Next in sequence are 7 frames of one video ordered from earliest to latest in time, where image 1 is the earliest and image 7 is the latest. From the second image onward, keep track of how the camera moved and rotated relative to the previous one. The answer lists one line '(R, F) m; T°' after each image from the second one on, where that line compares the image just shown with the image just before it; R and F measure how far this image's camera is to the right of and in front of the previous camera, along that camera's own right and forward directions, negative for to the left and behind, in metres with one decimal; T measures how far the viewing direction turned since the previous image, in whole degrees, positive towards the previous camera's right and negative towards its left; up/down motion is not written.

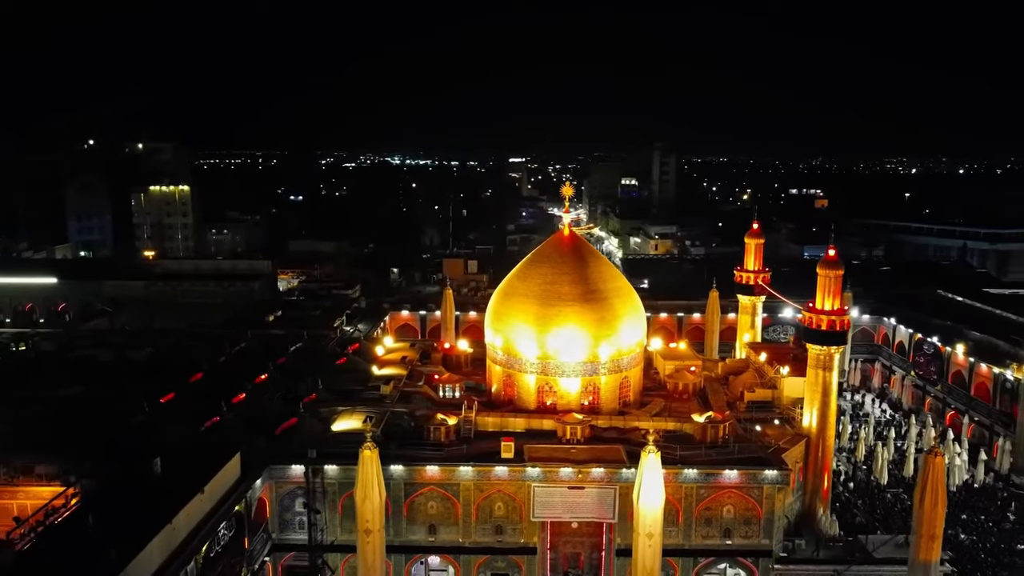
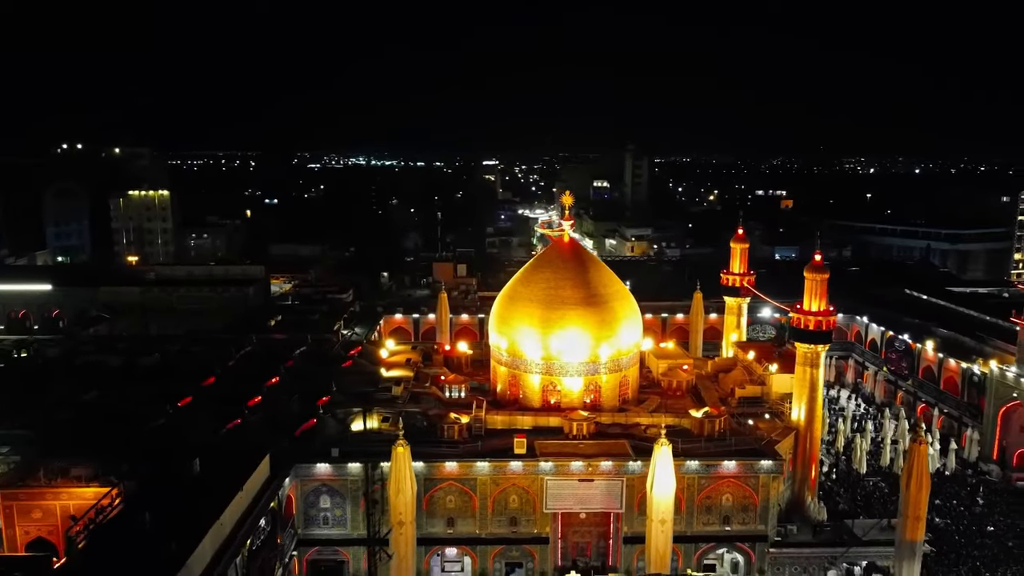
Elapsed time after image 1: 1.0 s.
(-1.0, -0.9) m; +2°
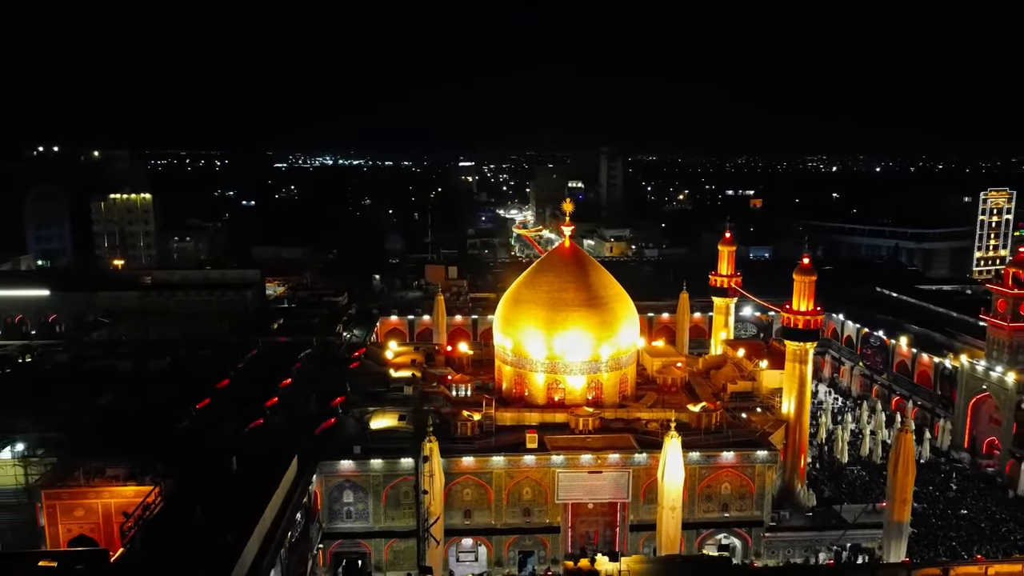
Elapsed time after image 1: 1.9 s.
(-1.0, -0.9) m; +2°
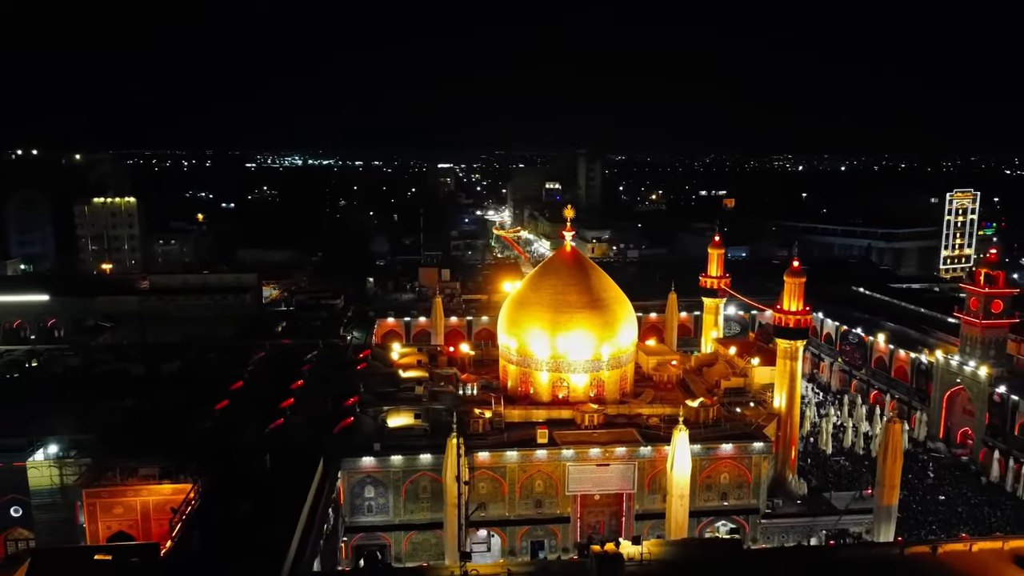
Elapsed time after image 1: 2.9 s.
(-0.9, -0.9) m; +2°
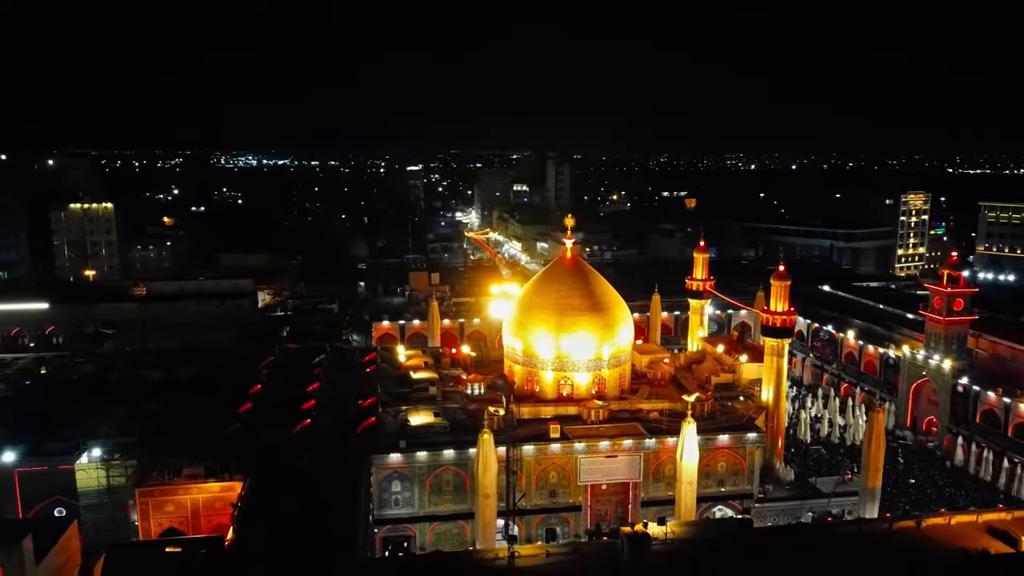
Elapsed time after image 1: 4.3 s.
(-1.4, -1.3) m; +3°
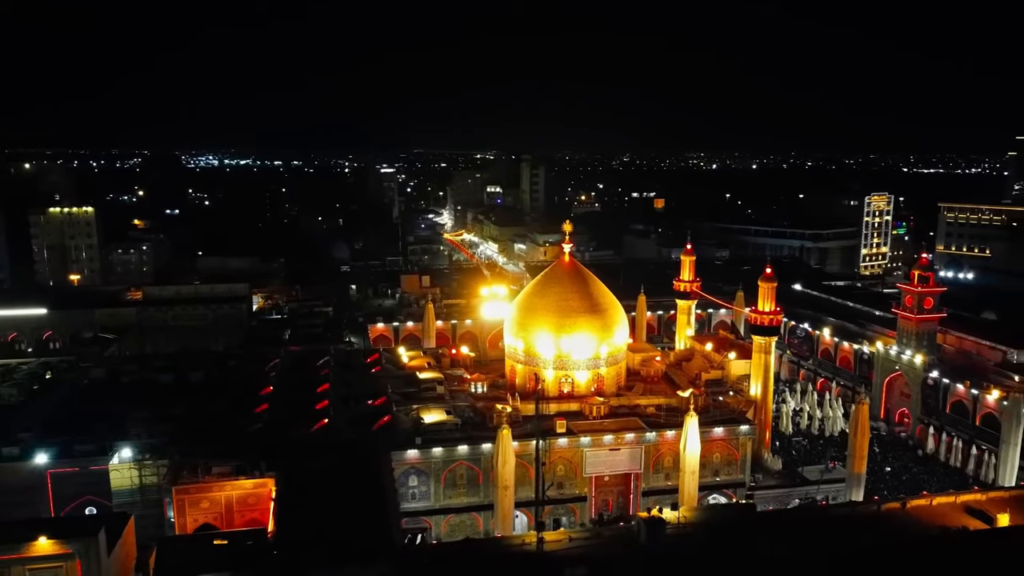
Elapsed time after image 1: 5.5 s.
(-1.1, -1.1) m; +3°
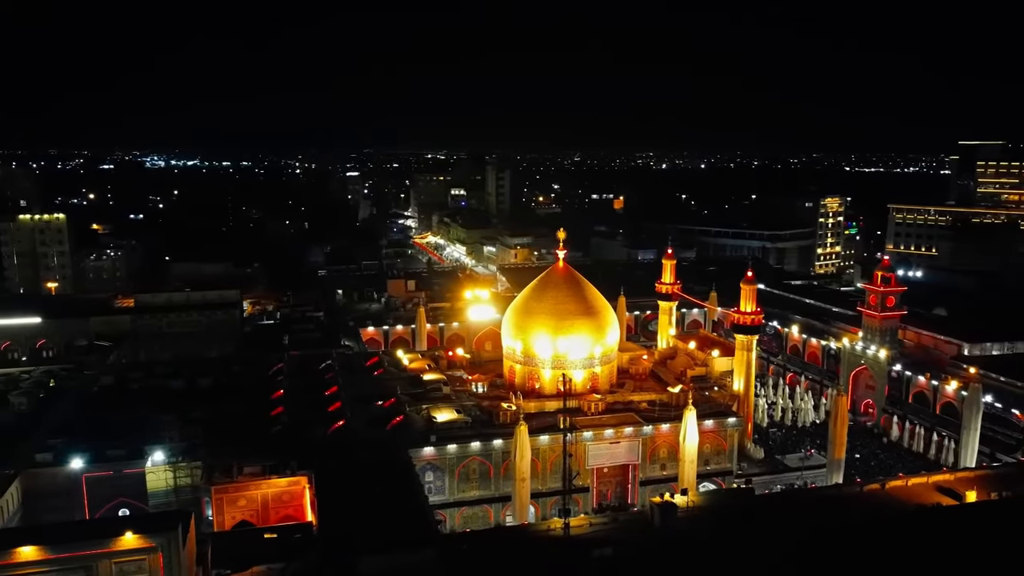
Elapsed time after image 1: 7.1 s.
(-1.5, -1.3) m; +3°
